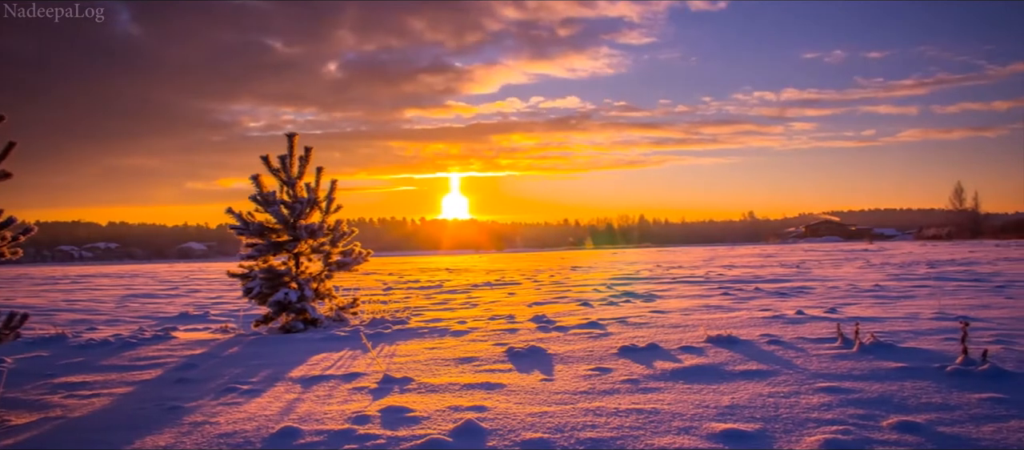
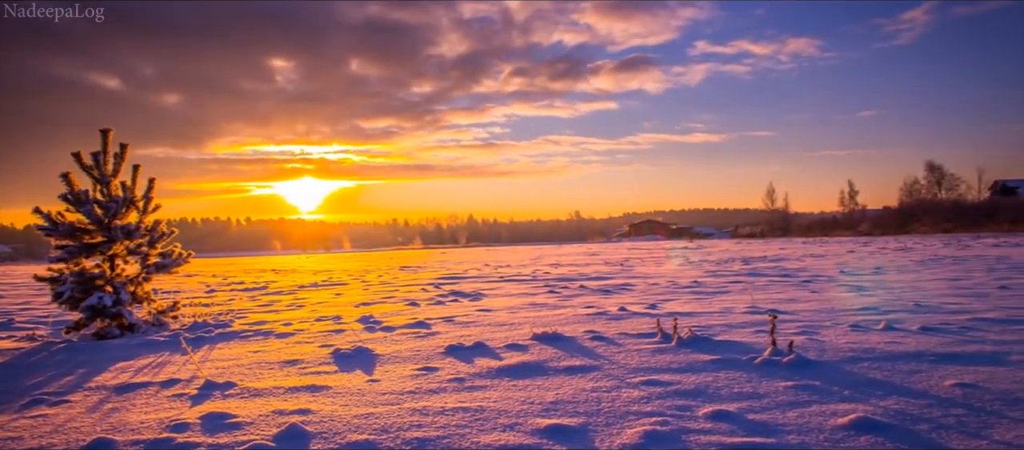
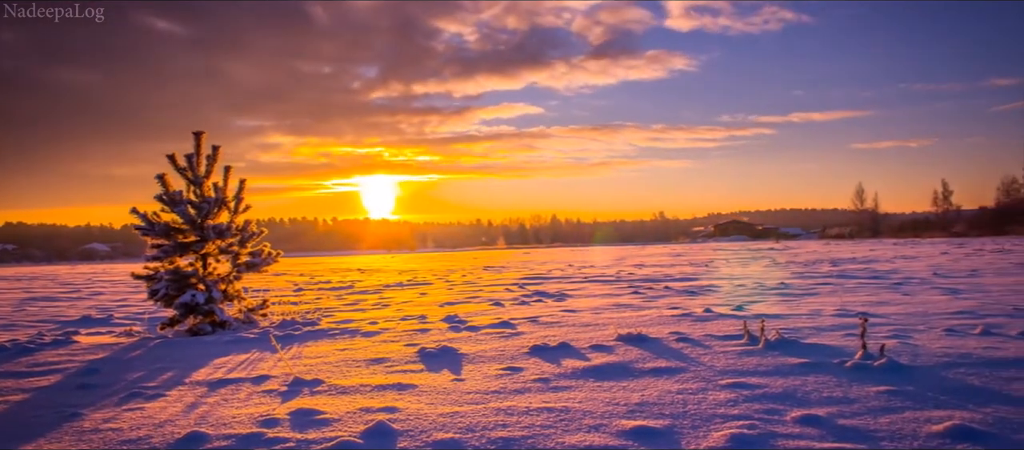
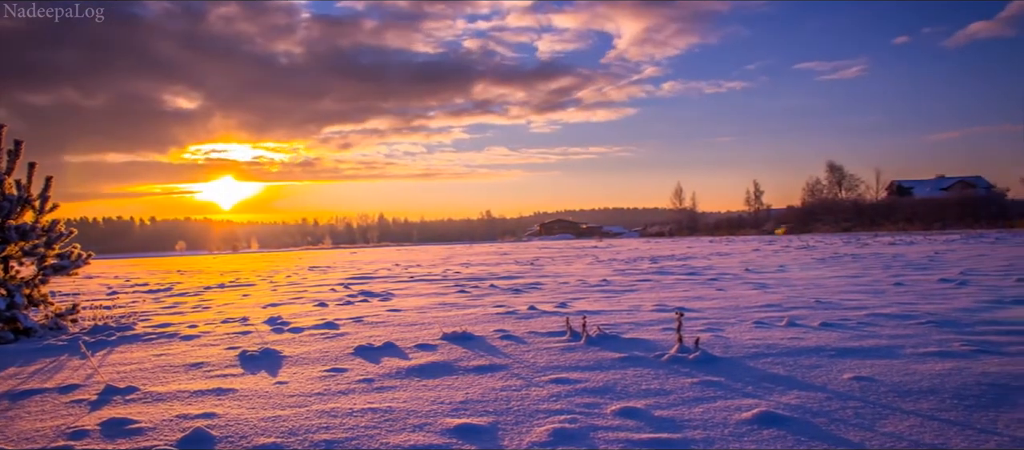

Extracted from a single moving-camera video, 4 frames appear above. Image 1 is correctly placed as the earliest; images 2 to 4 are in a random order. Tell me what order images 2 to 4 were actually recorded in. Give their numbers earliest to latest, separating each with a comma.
3, 2, 4
